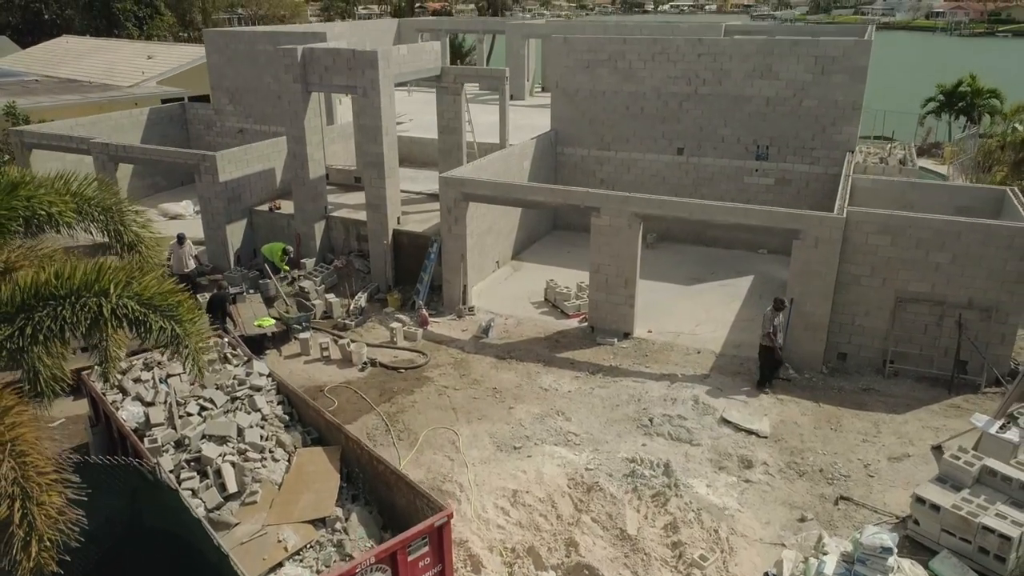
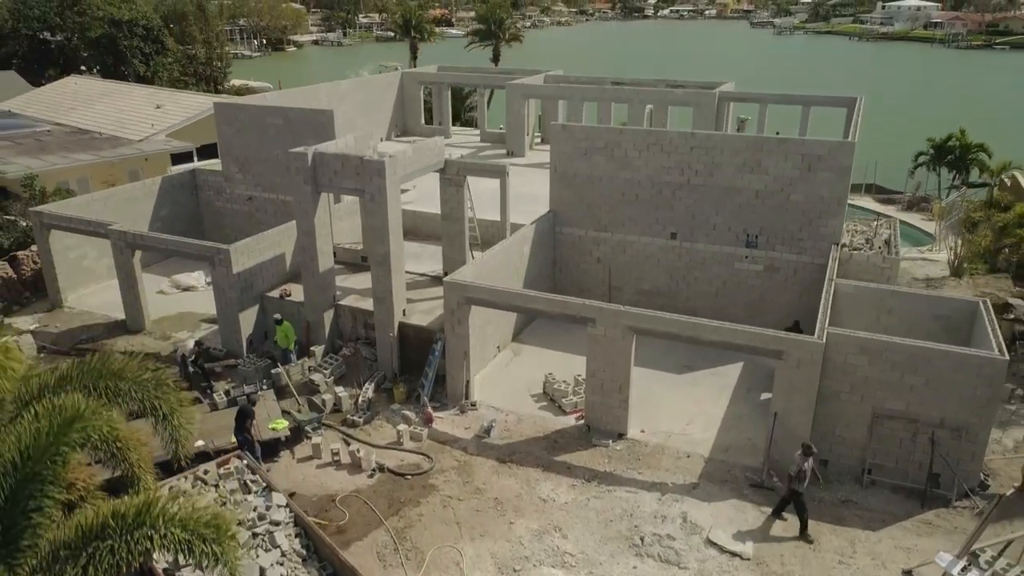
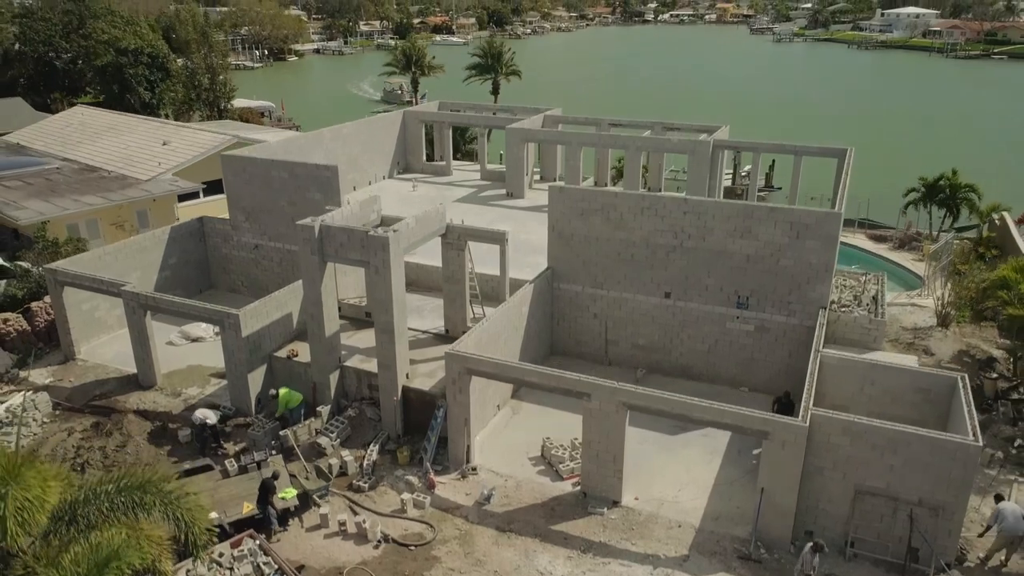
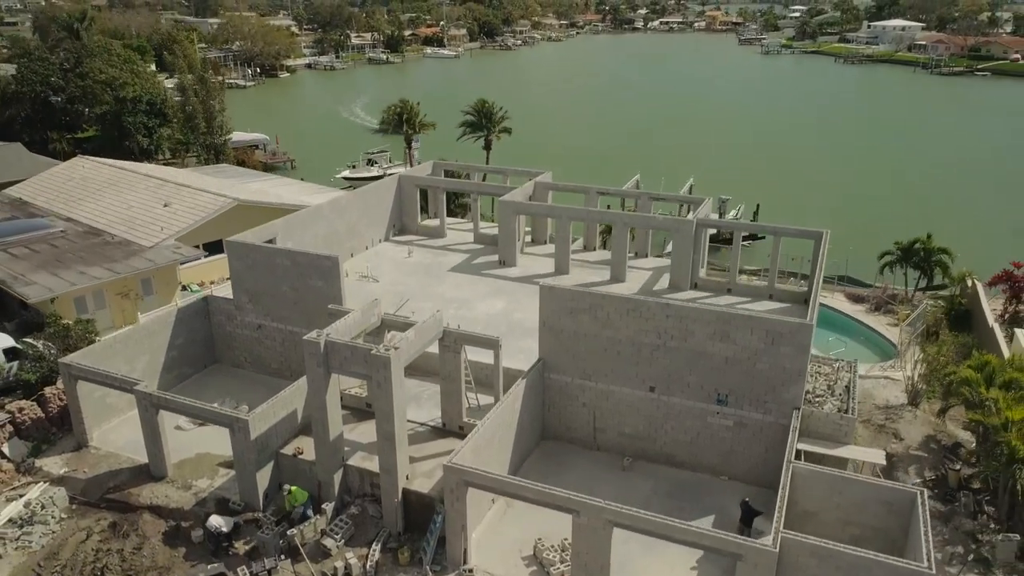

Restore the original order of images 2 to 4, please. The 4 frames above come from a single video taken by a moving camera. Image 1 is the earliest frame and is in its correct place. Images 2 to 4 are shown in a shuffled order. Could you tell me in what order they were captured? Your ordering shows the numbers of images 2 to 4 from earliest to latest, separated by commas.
2, 3, 4
